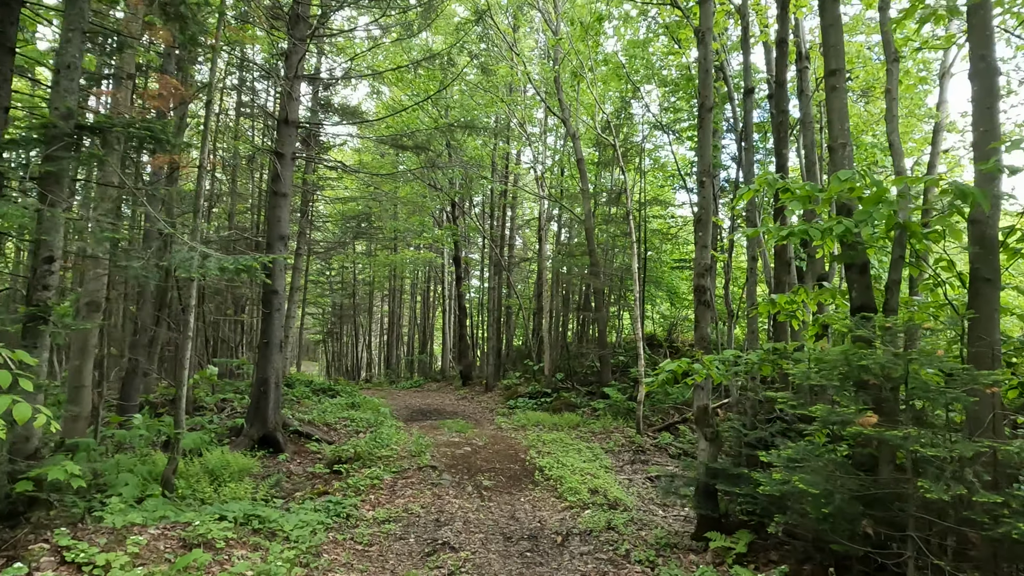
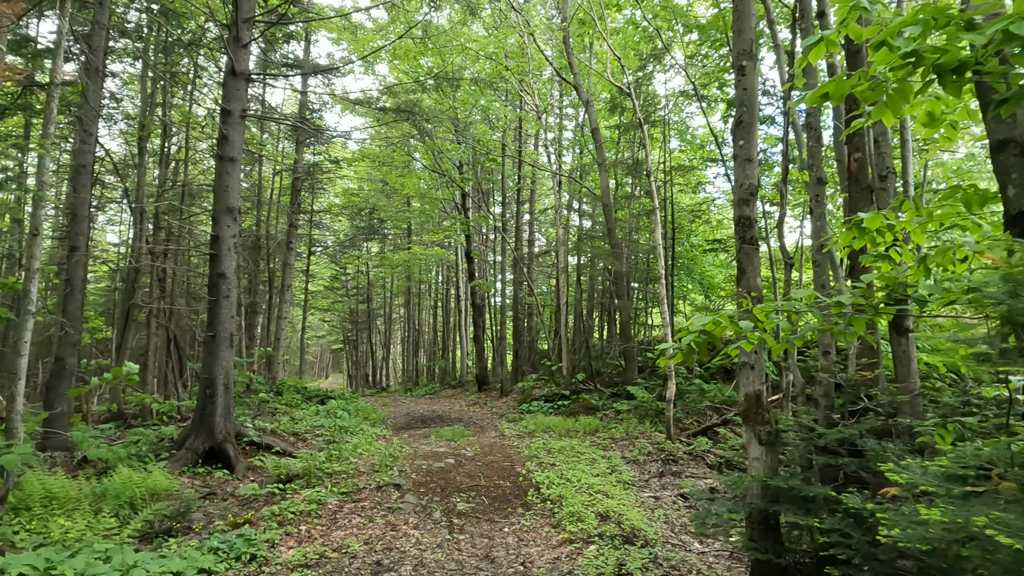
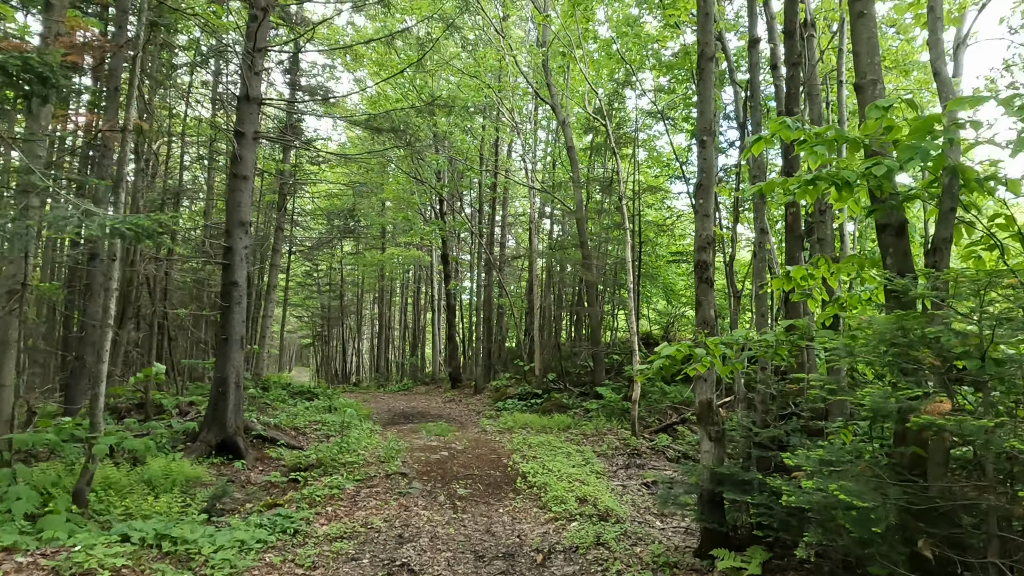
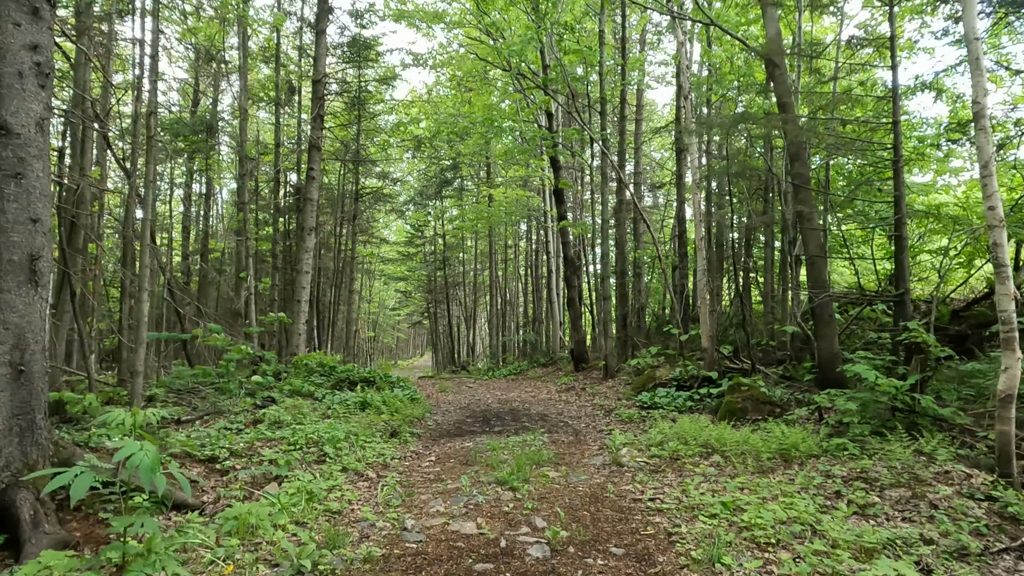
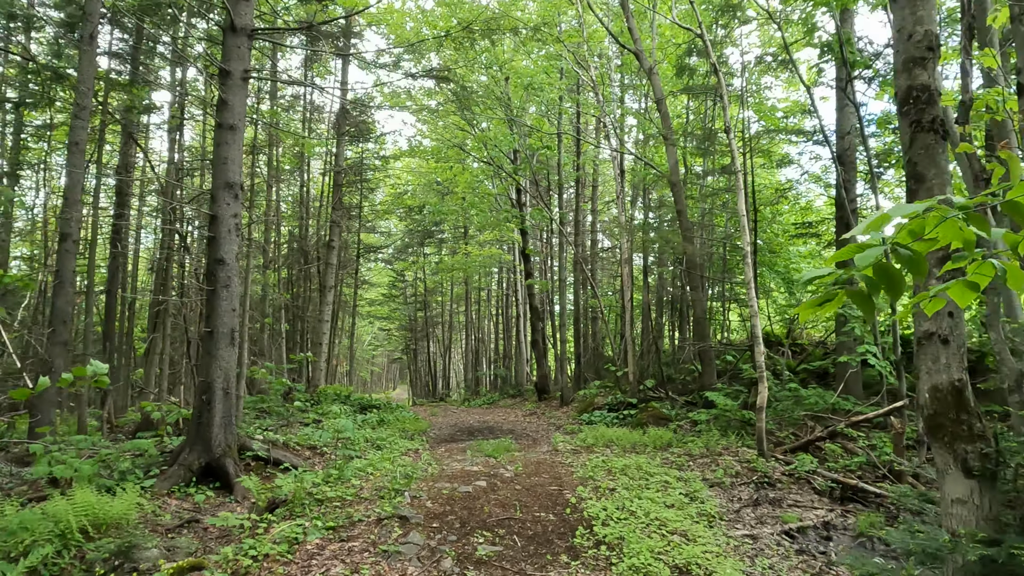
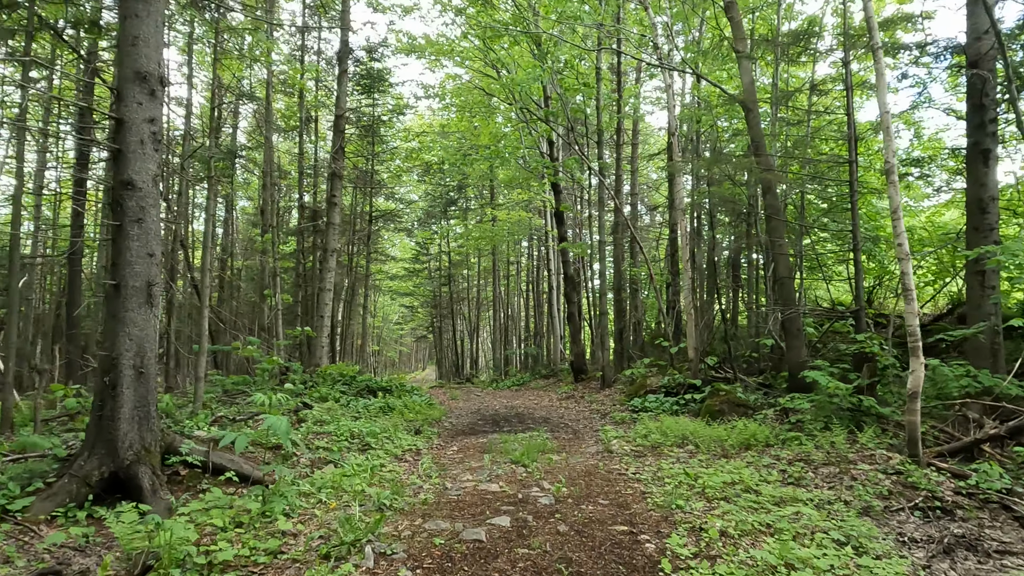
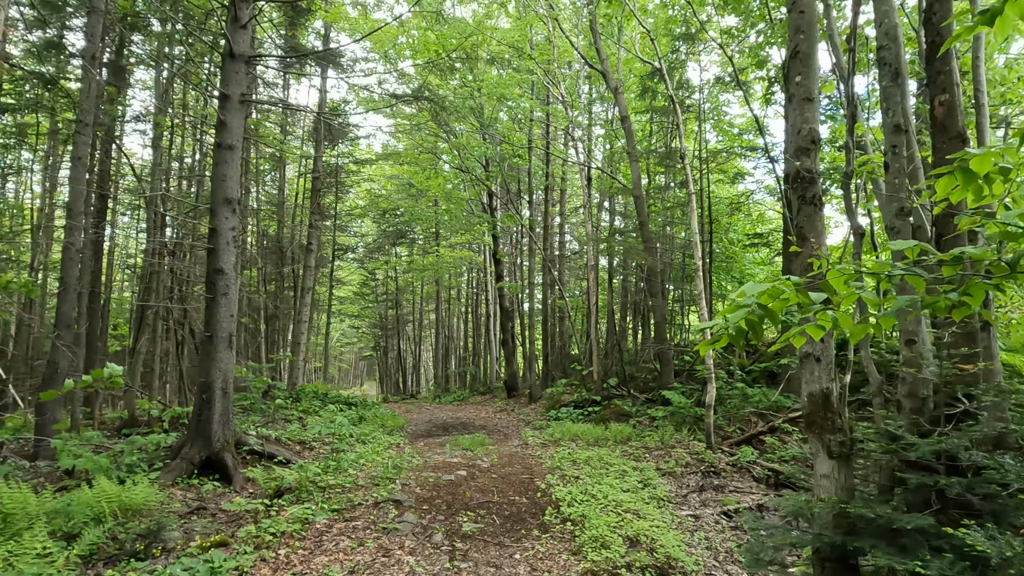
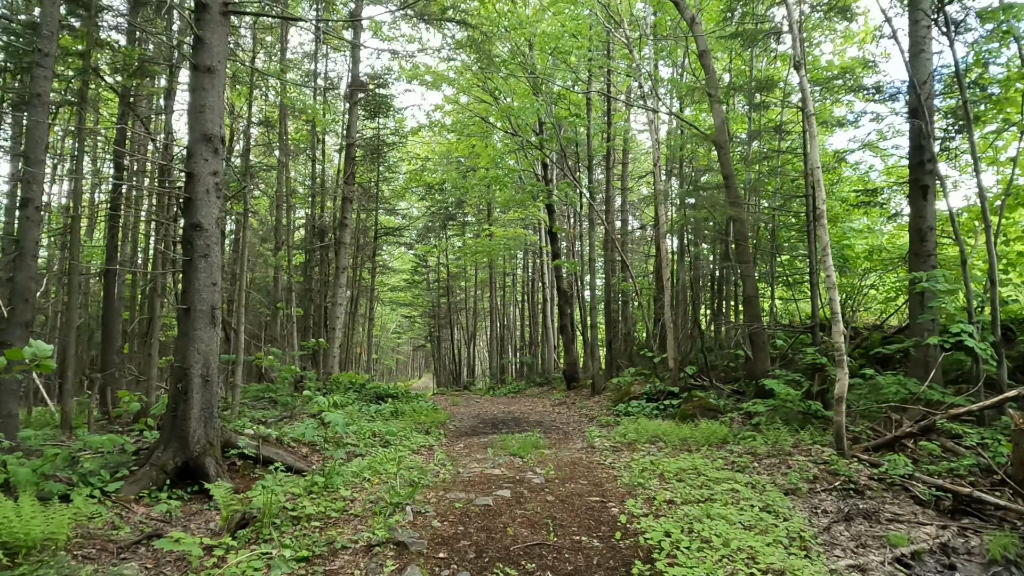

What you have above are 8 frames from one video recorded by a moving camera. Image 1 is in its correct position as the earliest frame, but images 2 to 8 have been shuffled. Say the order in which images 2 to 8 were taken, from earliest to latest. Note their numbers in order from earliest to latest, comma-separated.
3, 2, 7, 5, 8, 6, 4
